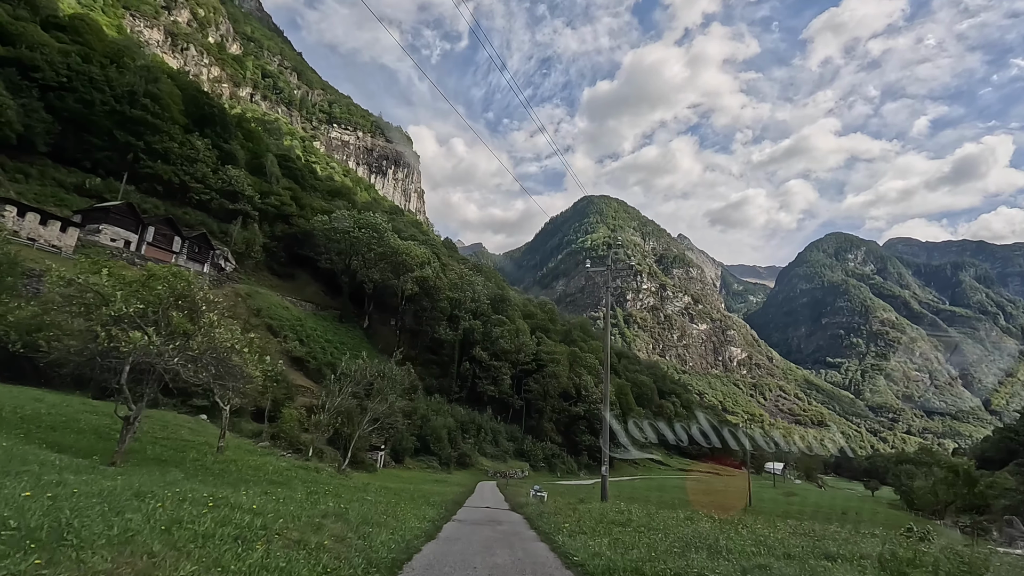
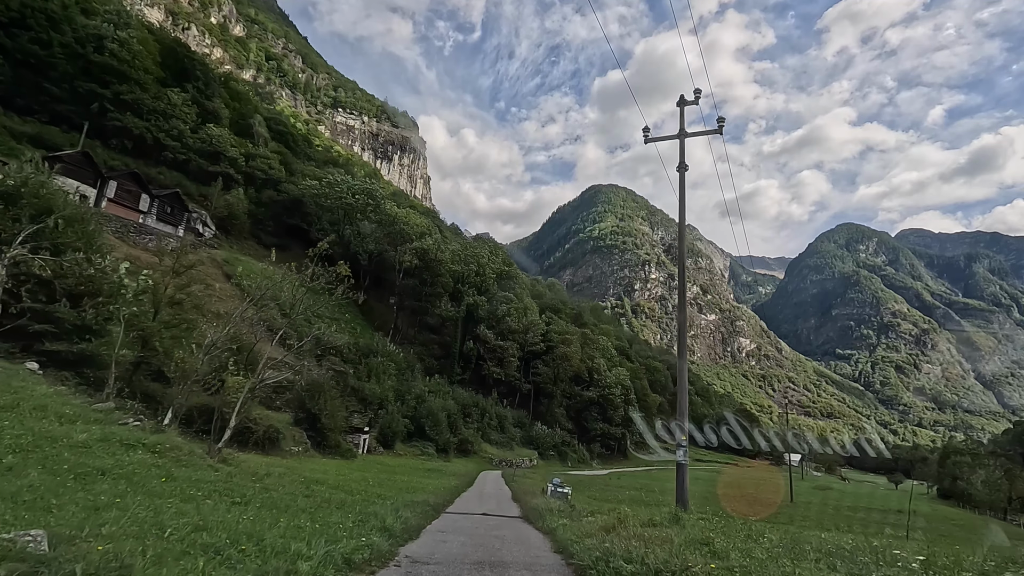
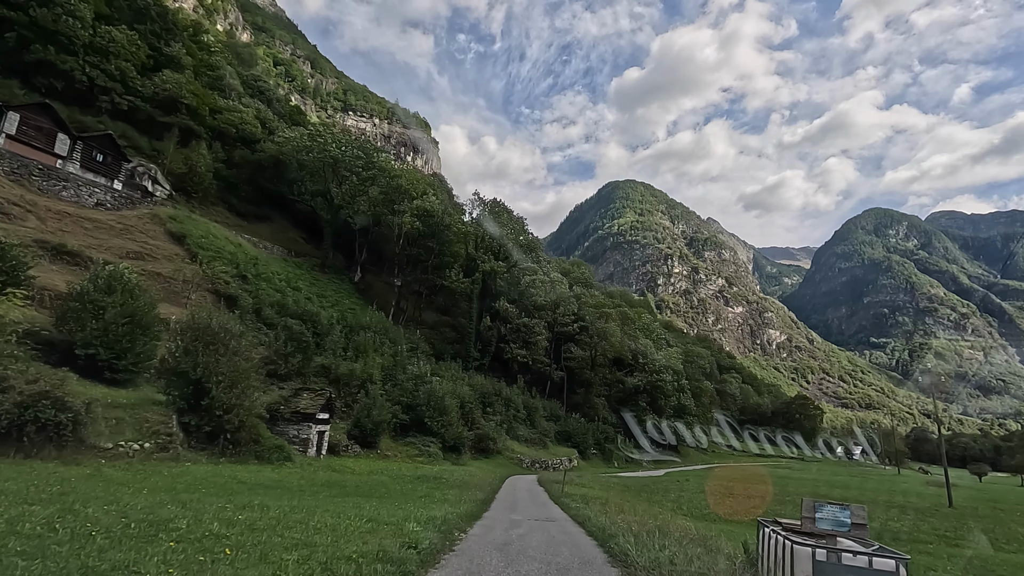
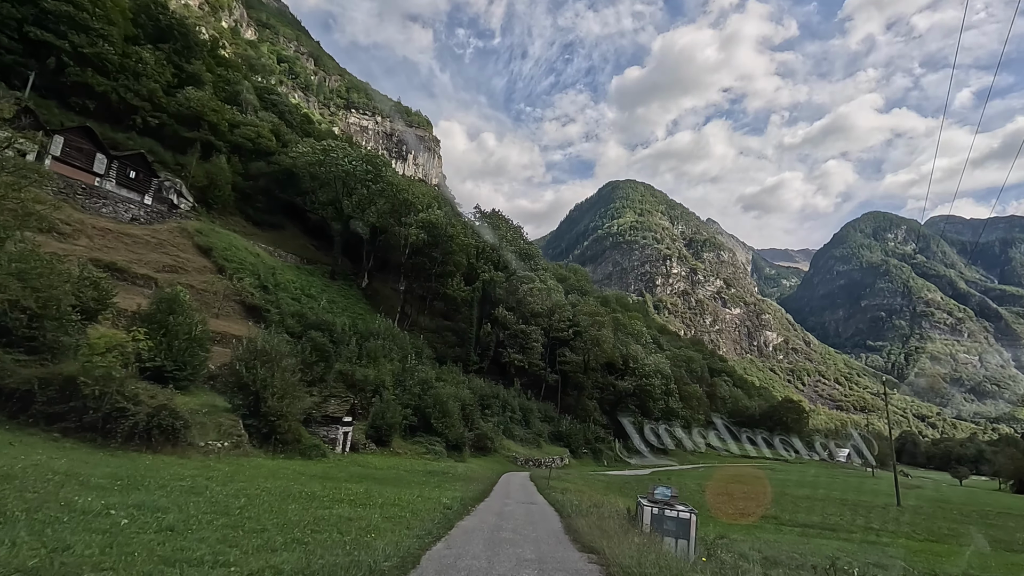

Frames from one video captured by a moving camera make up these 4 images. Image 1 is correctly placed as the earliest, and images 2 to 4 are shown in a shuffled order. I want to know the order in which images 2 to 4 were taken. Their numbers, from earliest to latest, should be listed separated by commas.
2, 4, 3
